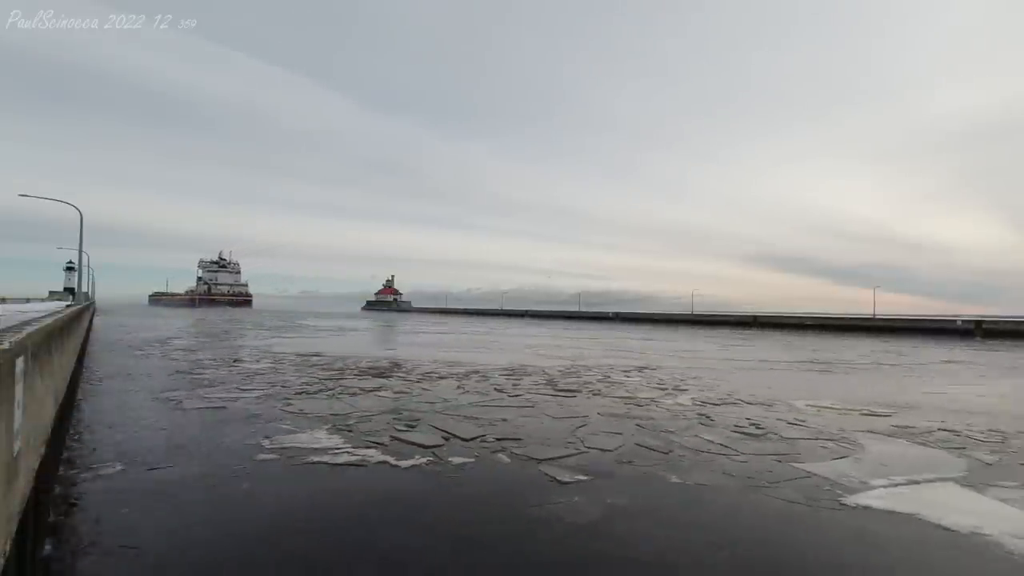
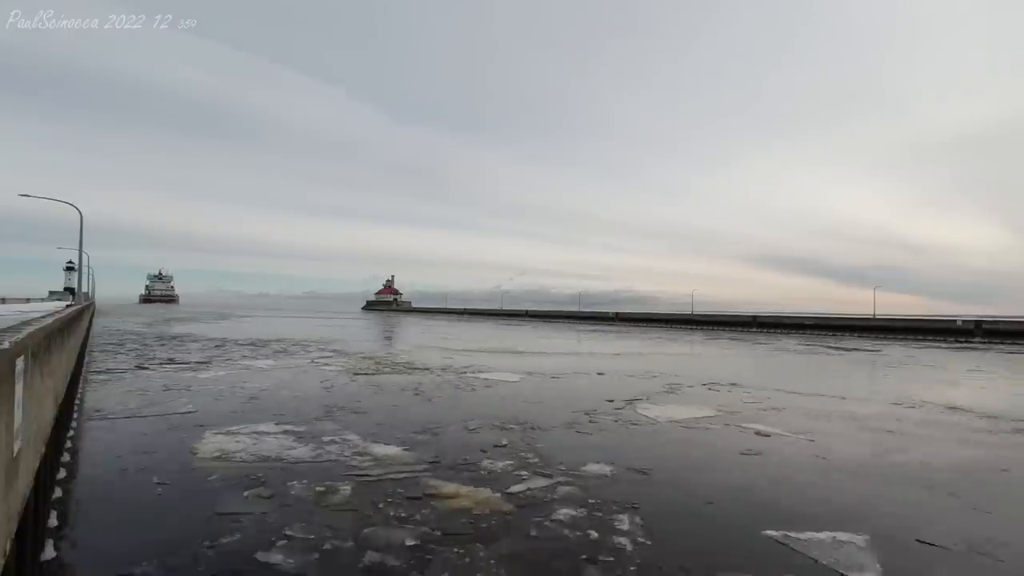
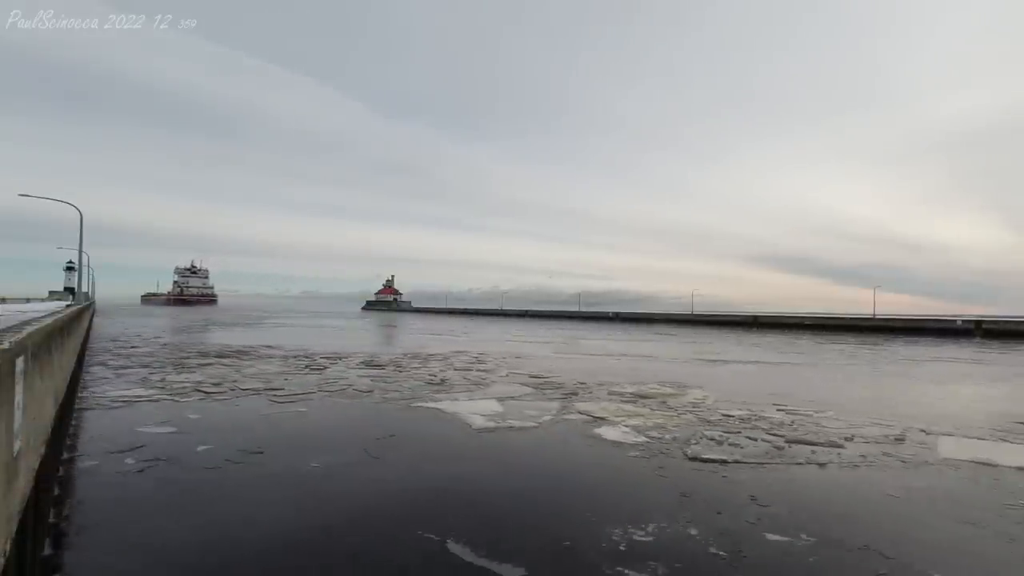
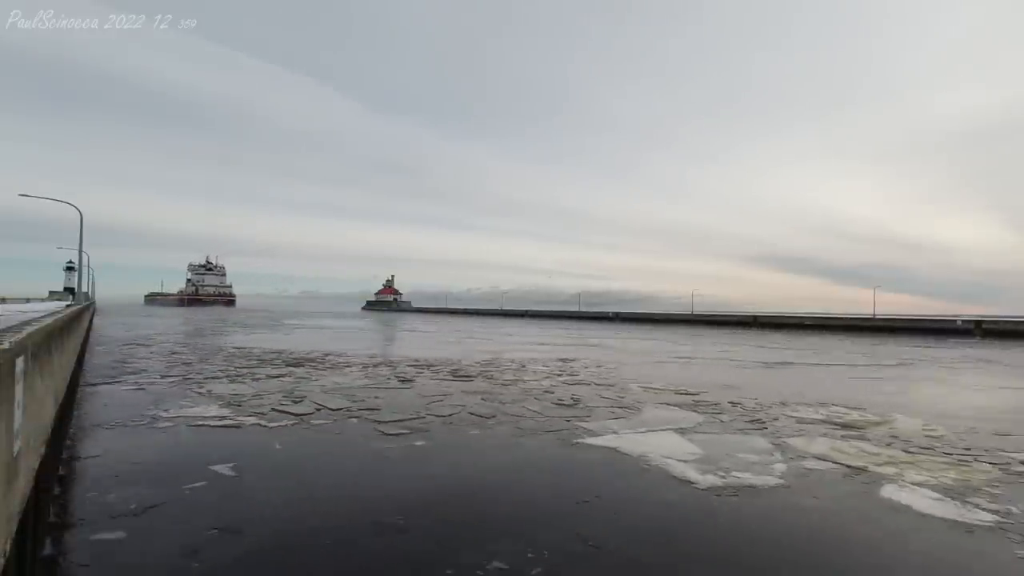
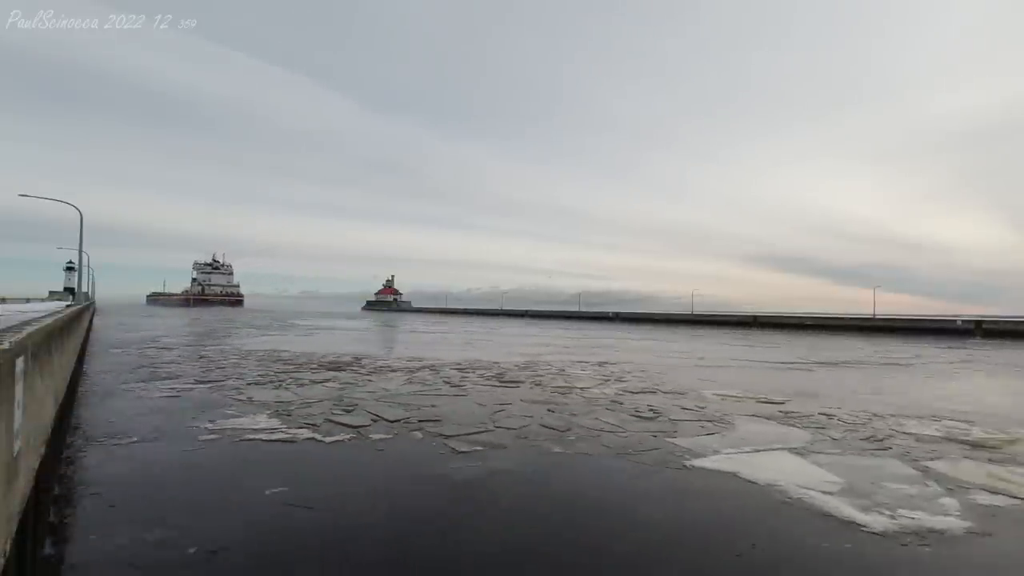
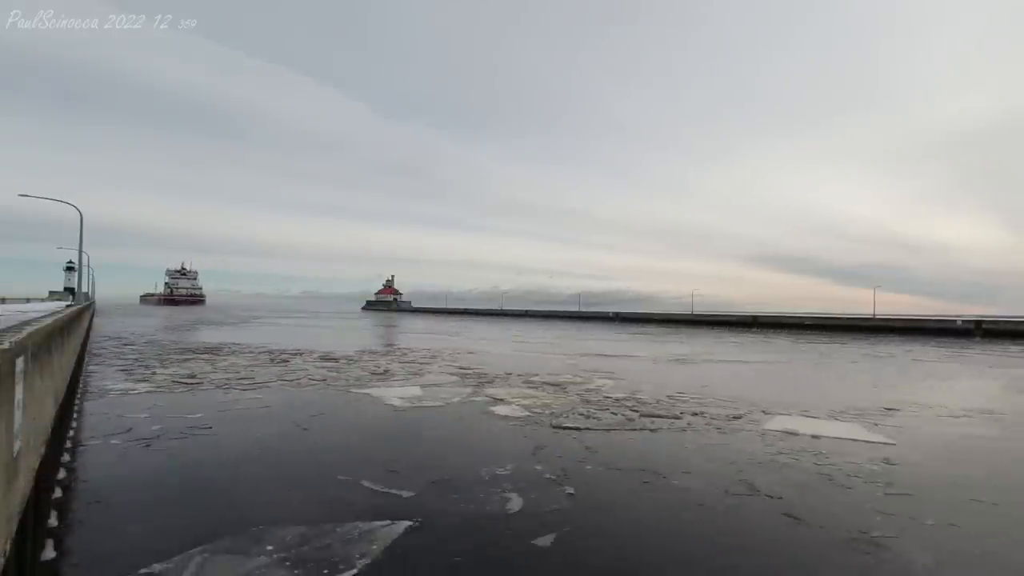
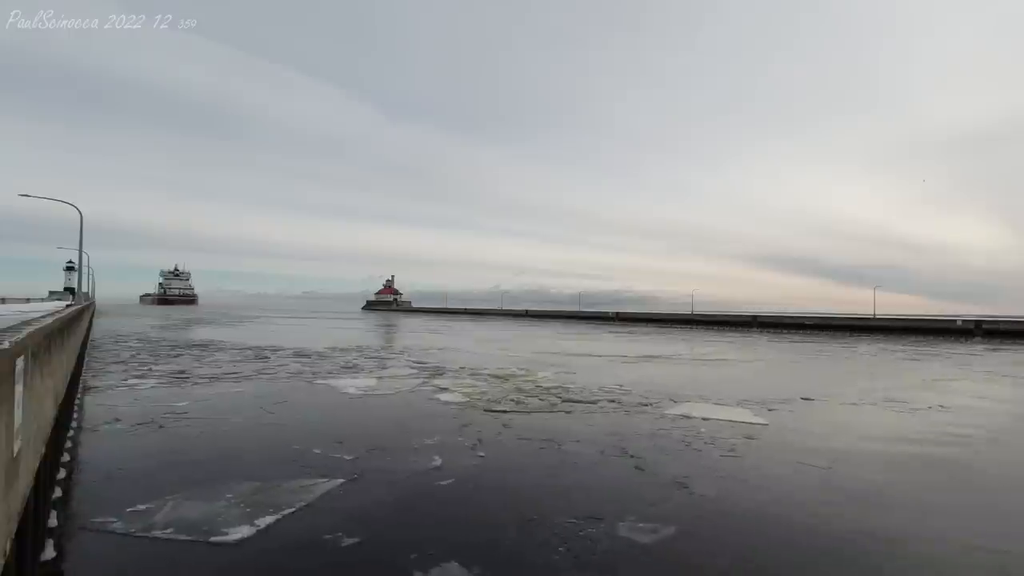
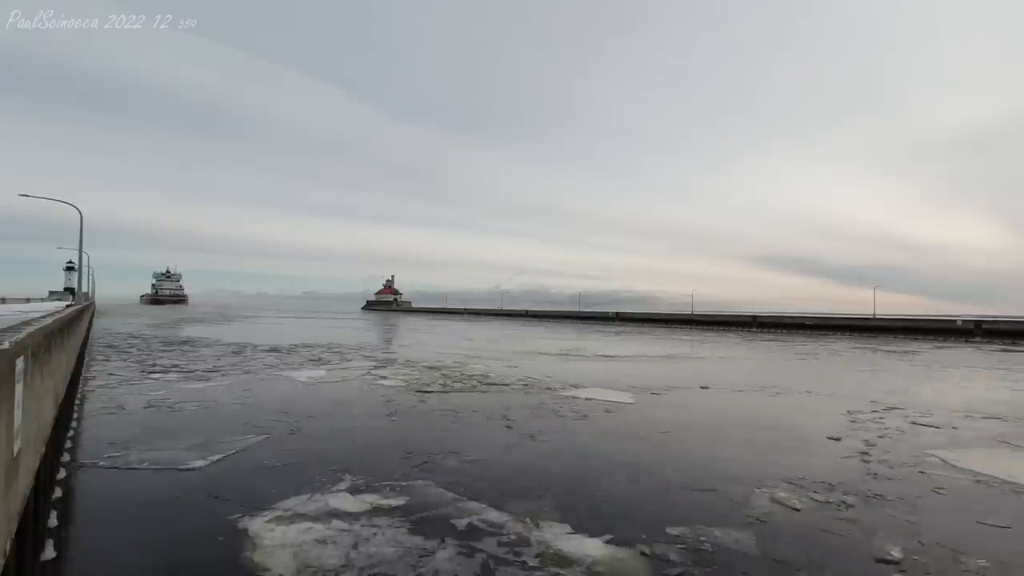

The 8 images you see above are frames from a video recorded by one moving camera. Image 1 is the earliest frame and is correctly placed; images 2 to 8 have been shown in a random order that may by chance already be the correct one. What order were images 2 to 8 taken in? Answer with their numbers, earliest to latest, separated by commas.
5, 4, 3, 6, 7, 8, 2
